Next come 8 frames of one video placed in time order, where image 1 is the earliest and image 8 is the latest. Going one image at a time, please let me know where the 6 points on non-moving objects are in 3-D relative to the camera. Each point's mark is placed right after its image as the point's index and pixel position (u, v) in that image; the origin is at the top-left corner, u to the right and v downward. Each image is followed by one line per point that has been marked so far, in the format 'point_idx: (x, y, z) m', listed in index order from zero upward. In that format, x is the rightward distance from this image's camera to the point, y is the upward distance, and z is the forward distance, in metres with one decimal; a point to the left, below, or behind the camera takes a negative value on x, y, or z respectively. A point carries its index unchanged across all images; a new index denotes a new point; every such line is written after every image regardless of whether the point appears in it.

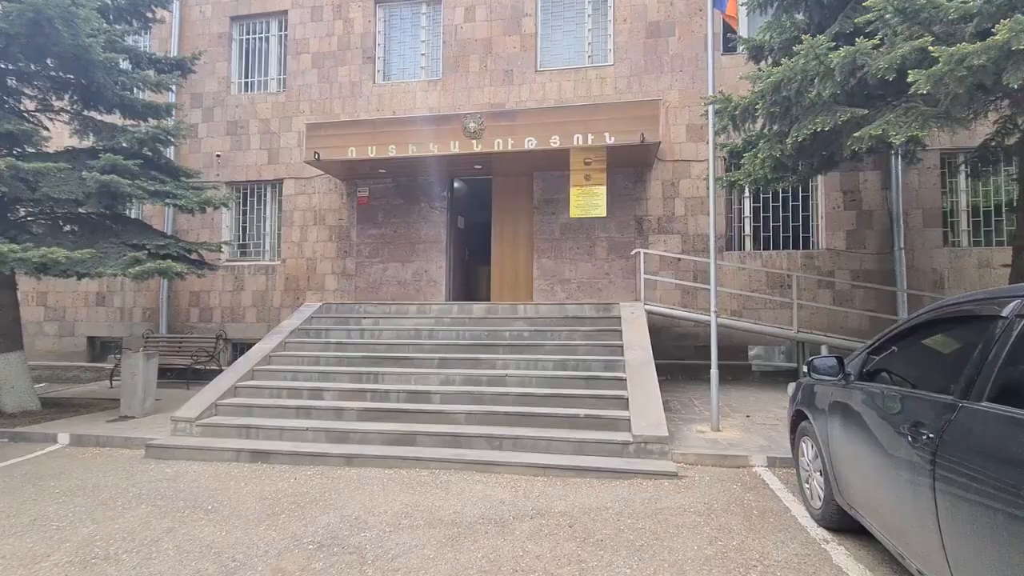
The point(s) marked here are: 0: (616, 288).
0: (+2.1, 0.0, +10.0) m
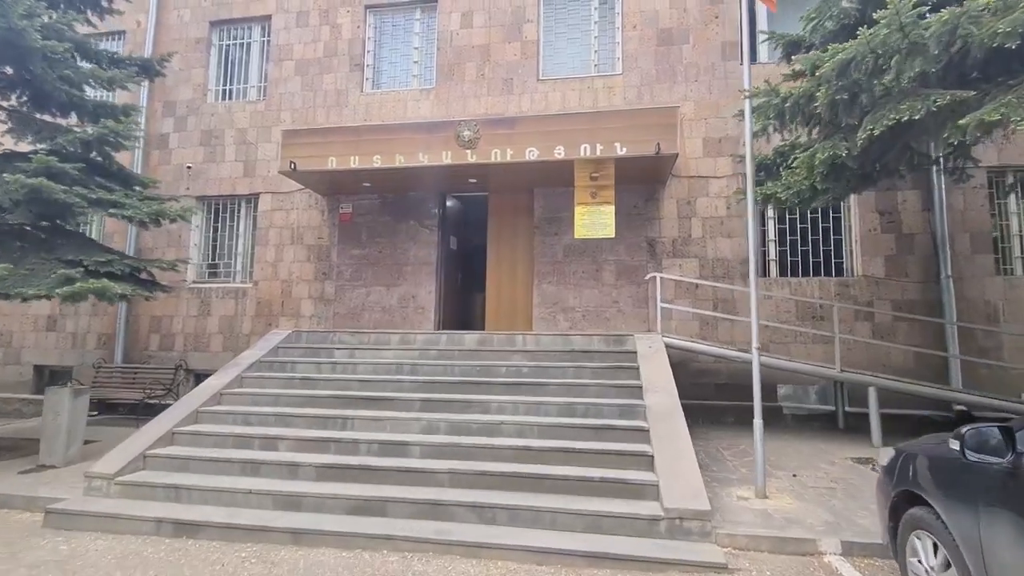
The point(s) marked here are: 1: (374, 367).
0: (+2.1, -0.6, +8.9) m
1: (-1.9, -1.1, +6.9) m
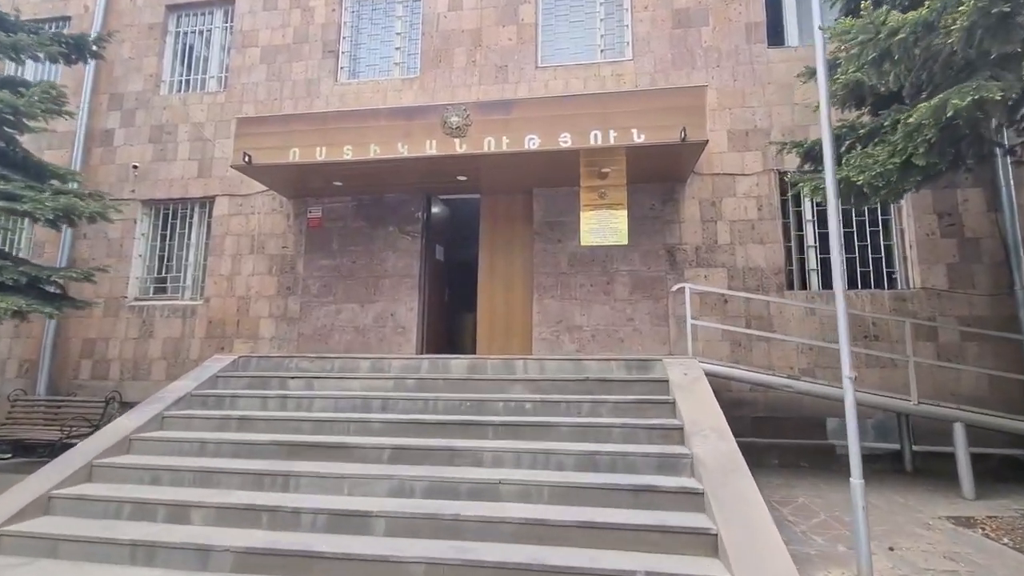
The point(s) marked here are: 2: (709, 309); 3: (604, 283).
0: (+2.0, -0.8, +7.6) m
1: (-2.0, -1.3, +5.4) m
2: (+3.0, -0.3, +7.5) m
3: (+1.4, +0.1, +7.8) m
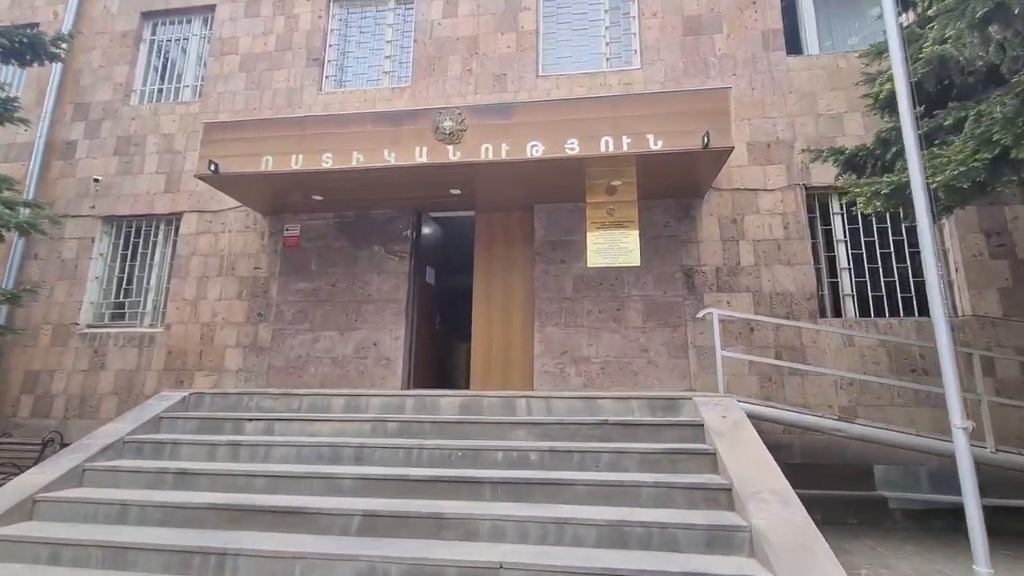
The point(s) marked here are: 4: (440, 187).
0: (+2.0, -1.1, +6.7) m
1: (-1.9, -1.5, +4.5) m
2: (+3.0, -0.7, +6.6) m
3: (+1.4, -0.3, +6.9) m
4: (-1.0, +1.4, +6.8) m
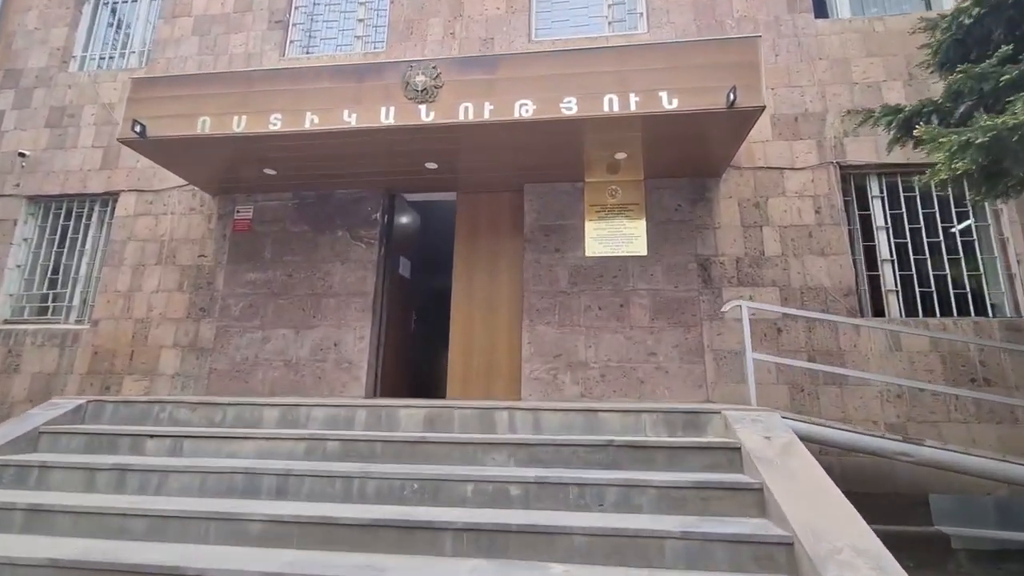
0: (+1.8, -1.1, +5.6) m
1: (-2.1, -1.3, +3.4) m
2: (+2.8, -0.6, +5.6) m
3: (+1.2, -0.2, +5.9) m
4: (-1.2, +1.5, +5.8) m
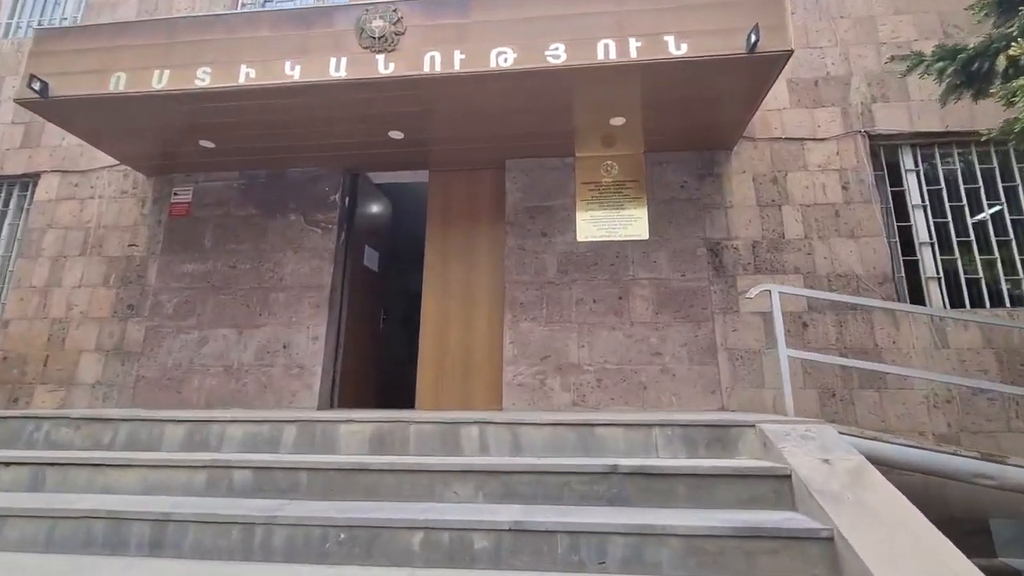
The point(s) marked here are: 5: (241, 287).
0: (+1.6, -0.9, +4.8) m
1: (-2.3, -1.2, +2.4) m
2: (+2.6, -0.5, +4.8) m
3: (+1.0, -0.1, +5.0) m
4: (-1.4, +1.6, +4.9) m
5: (-3.0, 0.0, +5.5) m
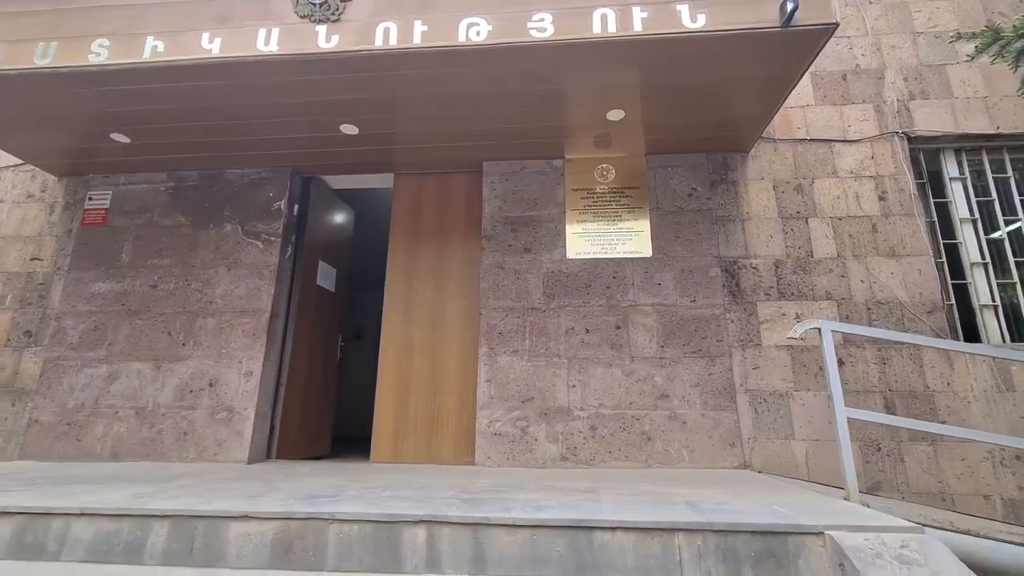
0: (+1.4, -1.2, +3.9) m
1: (-2.4, -1.3, +1.5) m
2: (+2.4, -0.7, +3.9) m
3: (+0.8, -0.3, +4.2) m
4: (-1.6, +1.4, +4.1) m
5: (-3.2, -0.2, +4.6) m
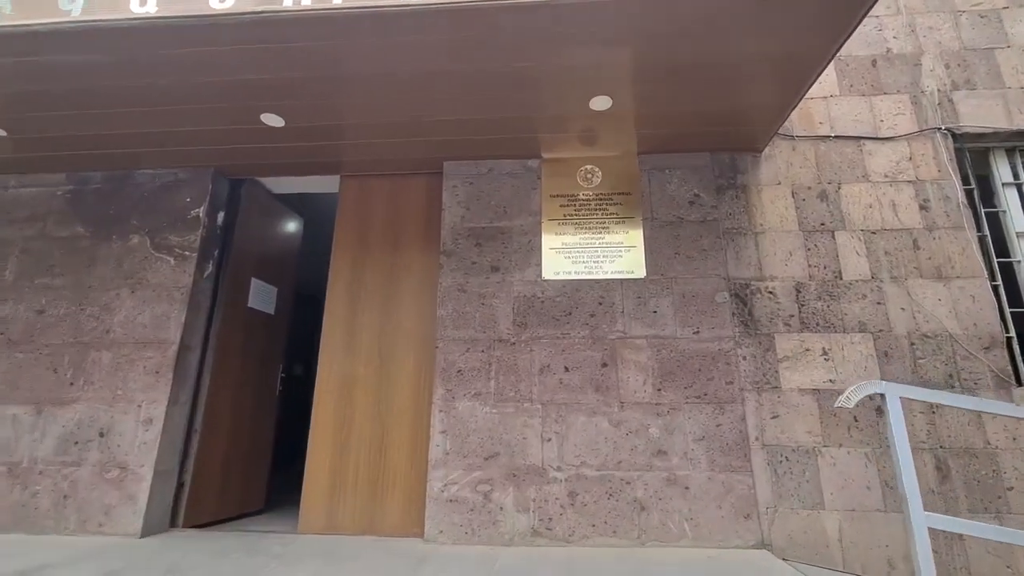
0: (+1.2, -1.4, +3.1) m
1: (-2.7, -1.5, +0.7) m
2: (+2.1, -0.9, +3.2) m
3: (+0.6, -0.5, +3.4) m
4: (-1.8, +1.2, +3.3) m
5: (-3.5, -0.4, +3.7) m
